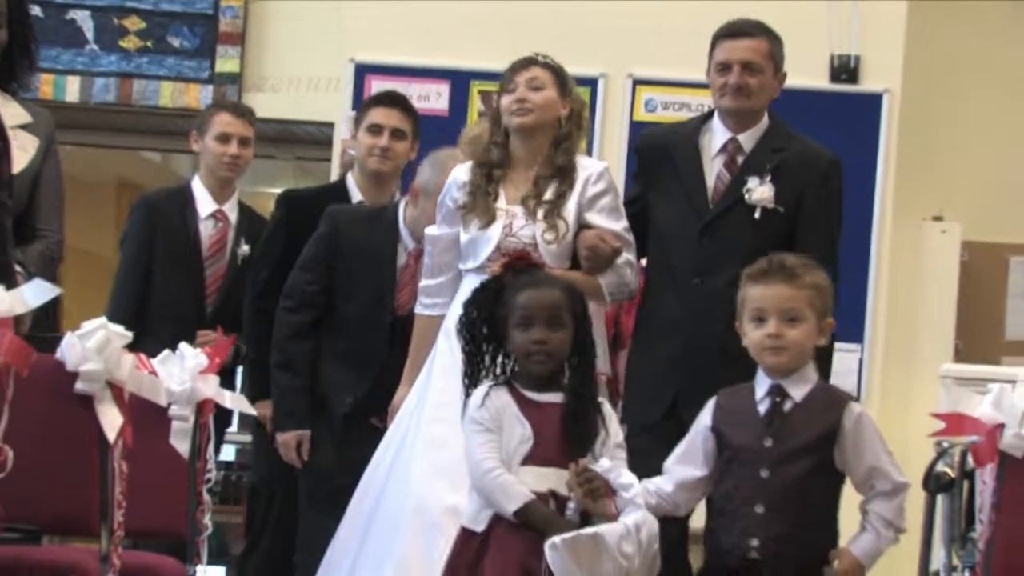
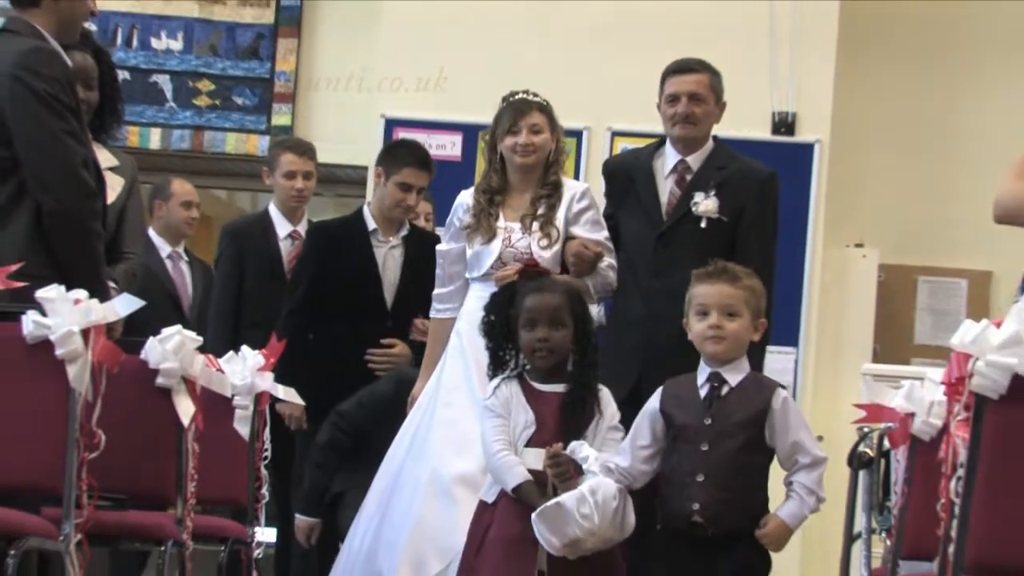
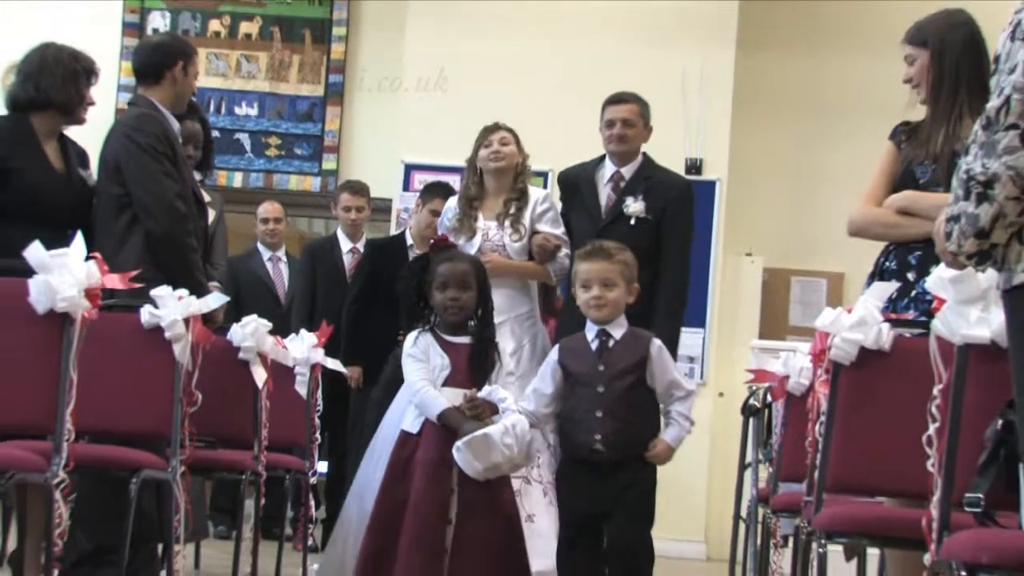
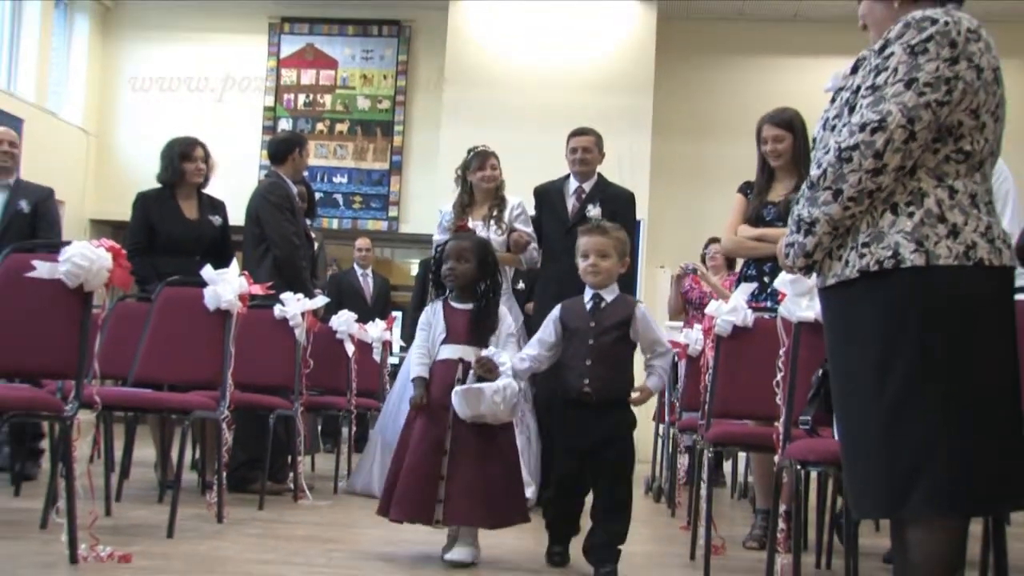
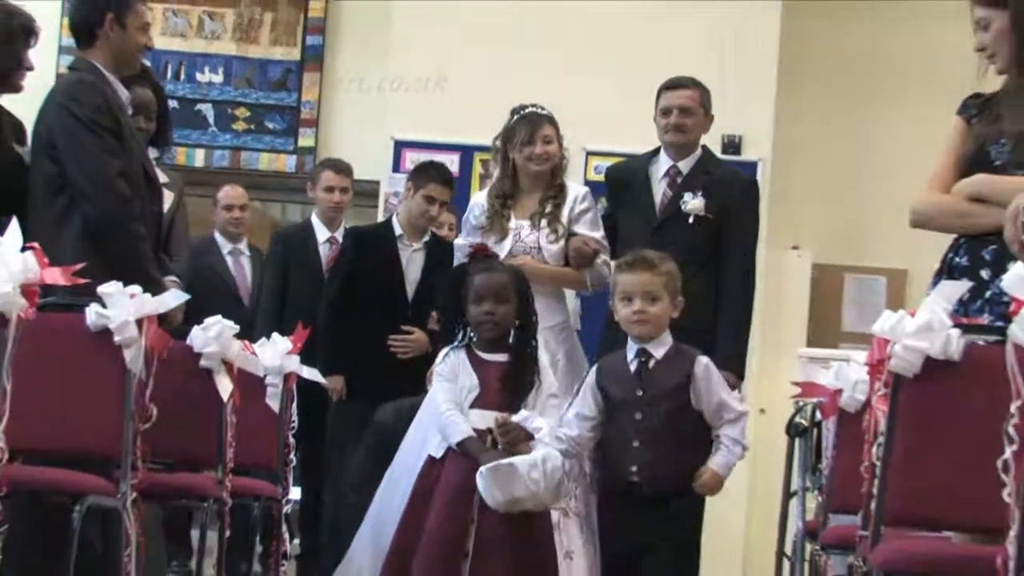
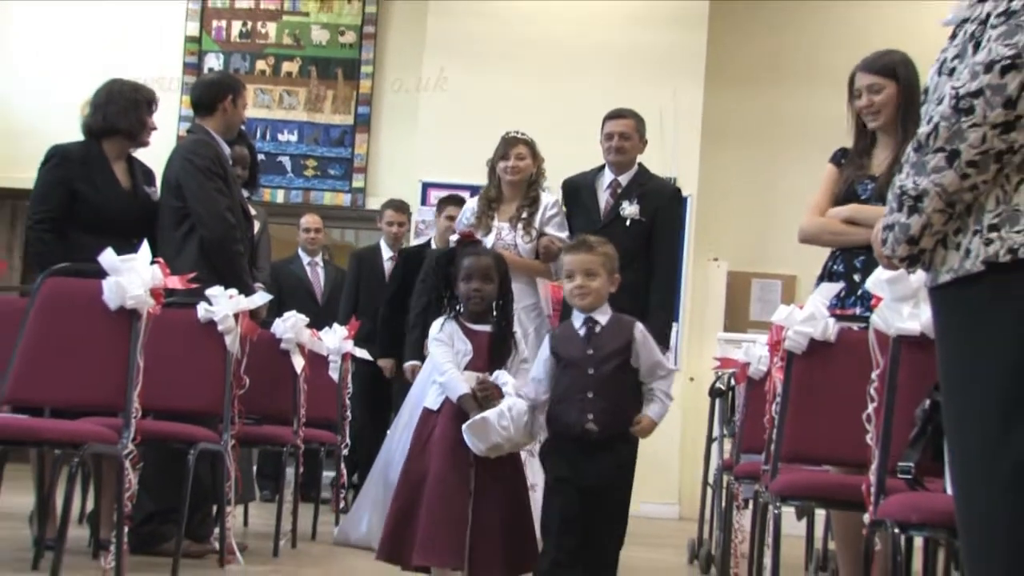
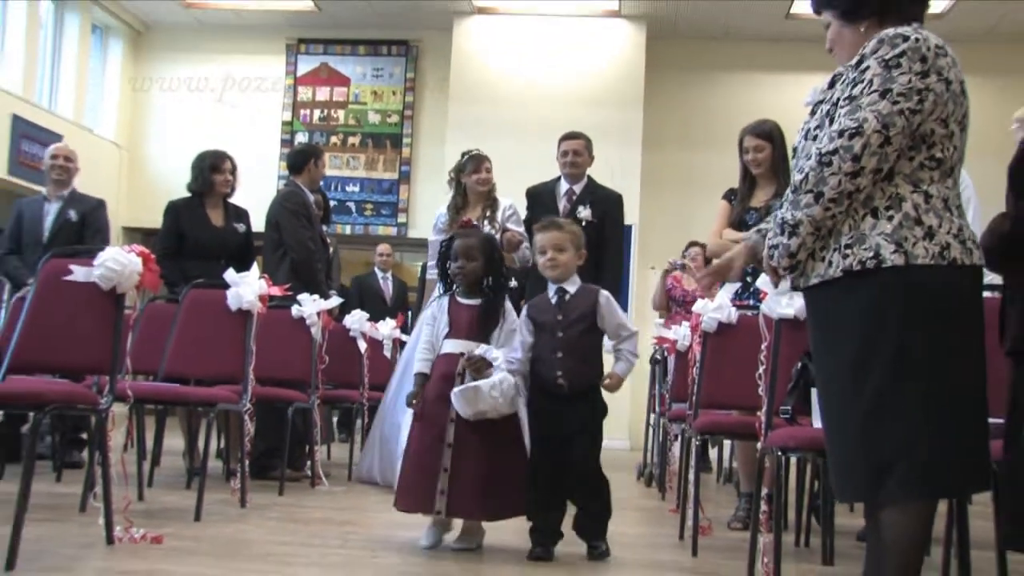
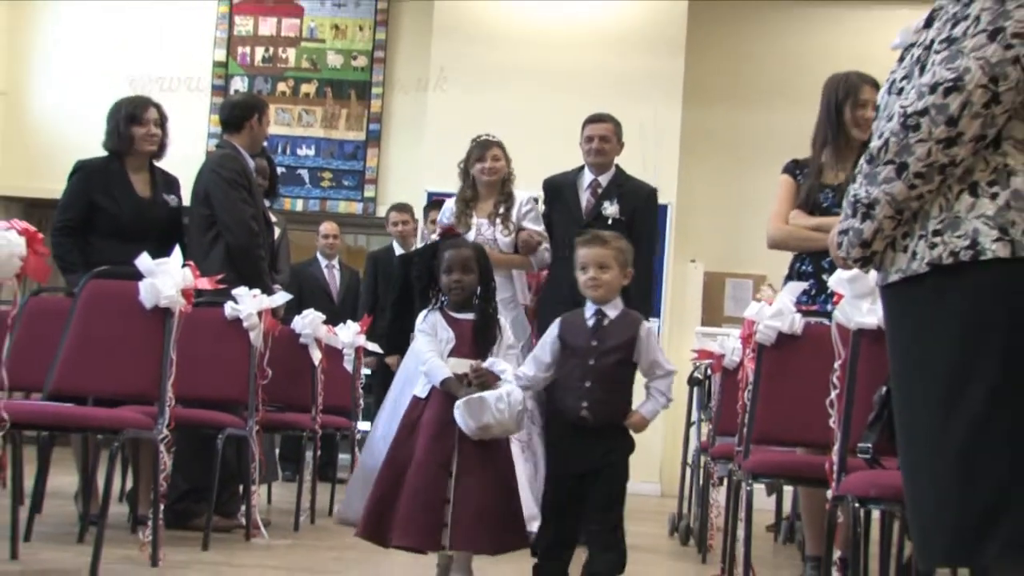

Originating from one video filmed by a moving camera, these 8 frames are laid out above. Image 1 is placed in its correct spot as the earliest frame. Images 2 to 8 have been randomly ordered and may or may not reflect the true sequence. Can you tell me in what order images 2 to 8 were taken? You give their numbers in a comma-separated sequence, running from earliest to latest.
2, 5, 3, 6, 8, 4, 7
